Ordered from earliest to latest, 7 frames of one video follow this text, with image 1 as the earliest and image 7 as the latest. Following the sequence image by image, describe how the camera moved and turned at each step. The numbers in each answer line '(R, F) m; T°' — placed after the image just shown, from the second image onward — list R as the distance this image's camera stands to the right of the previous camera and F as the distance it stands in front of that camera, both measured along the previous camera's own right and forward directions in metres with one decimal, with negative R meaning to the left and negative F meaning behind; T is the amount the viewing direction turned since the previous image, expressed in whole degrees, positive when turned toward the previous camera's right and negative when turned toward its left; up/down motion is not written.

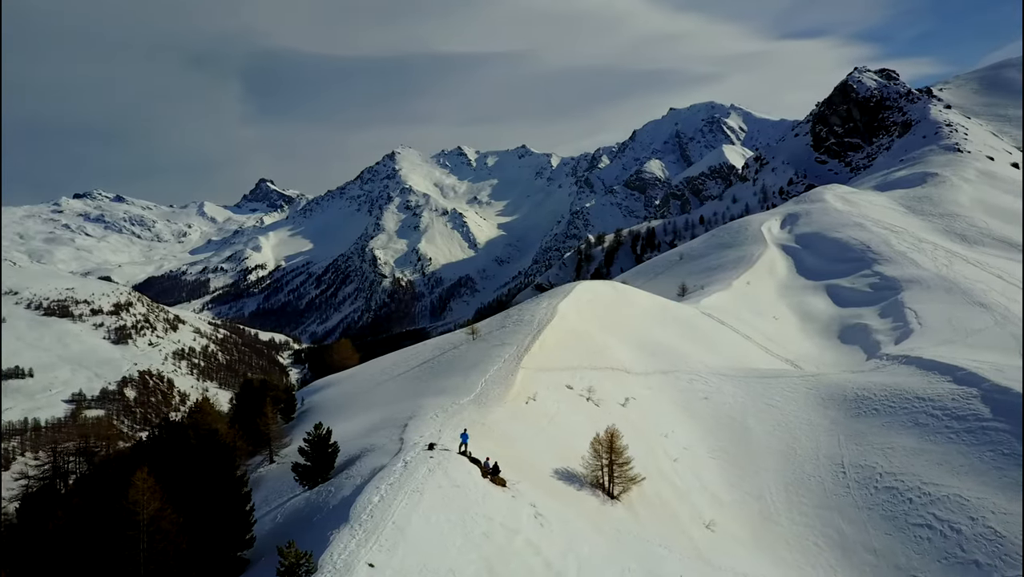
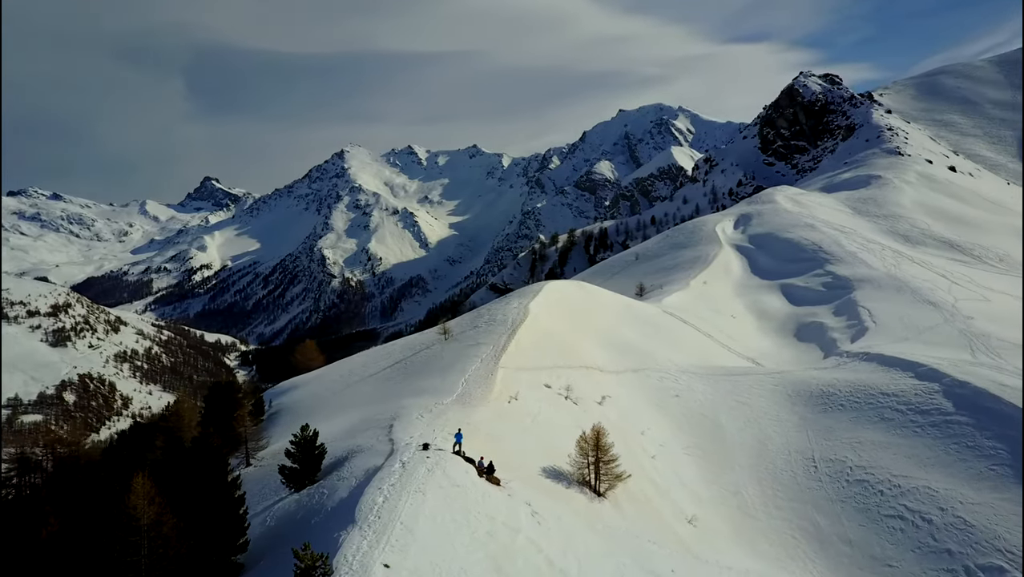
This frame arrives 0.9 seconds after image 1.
(-1.3, -0.1) m; +4°
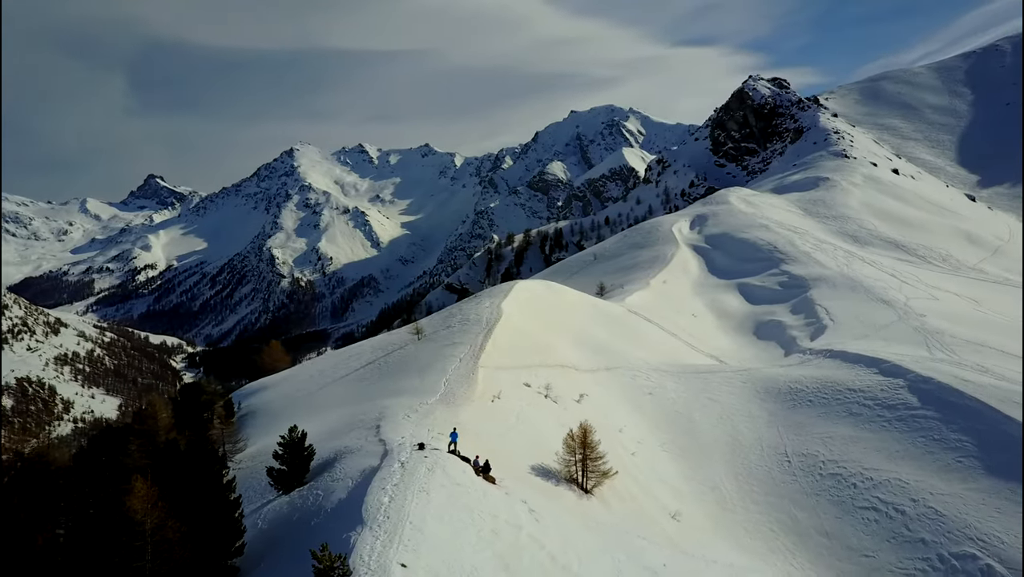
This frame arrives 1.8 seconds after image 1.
(-1.3, -0.1) m; +3°
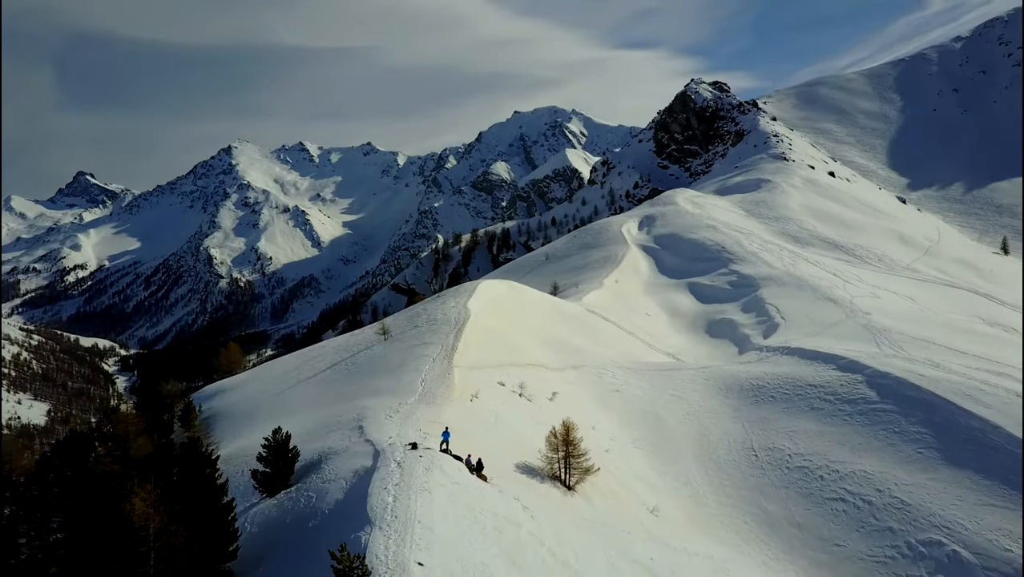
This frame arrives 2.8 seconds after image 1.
(-1.5, -0.1) m; +4°
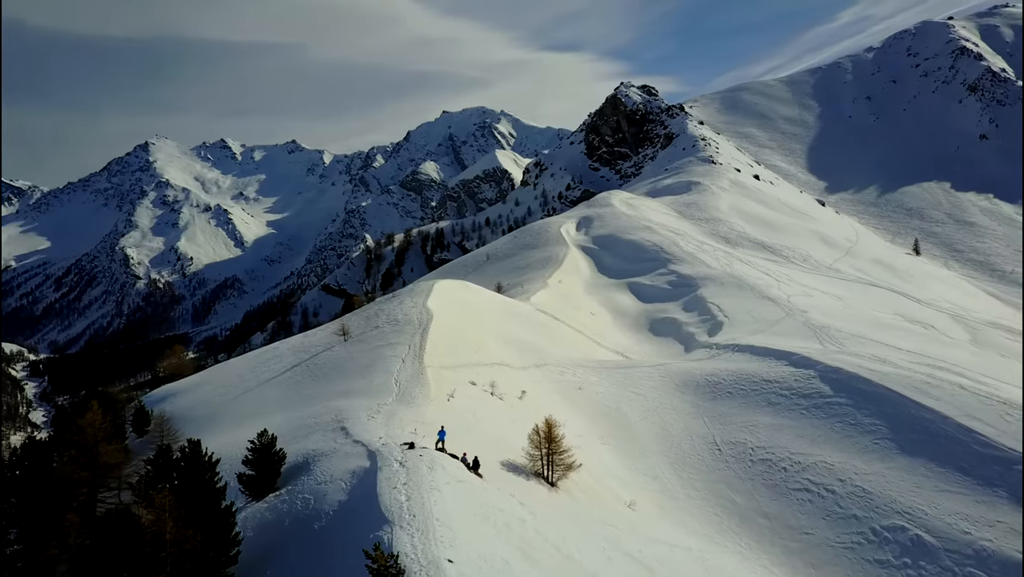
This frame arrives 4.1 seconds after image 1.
(-2.1, -0.1) m; +5°
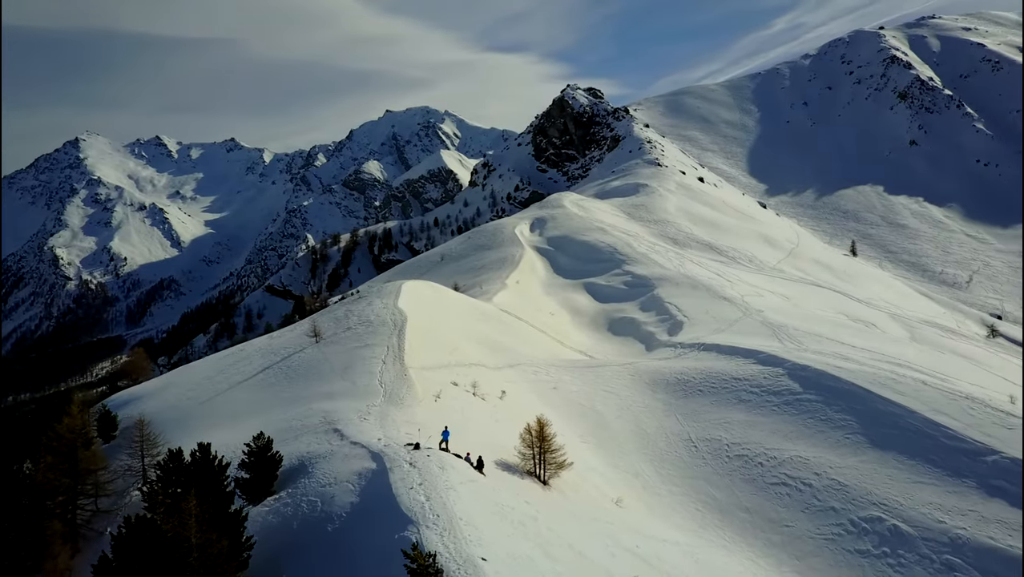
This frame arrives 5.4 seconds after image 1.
(-1.9, -0.1) m; +4°
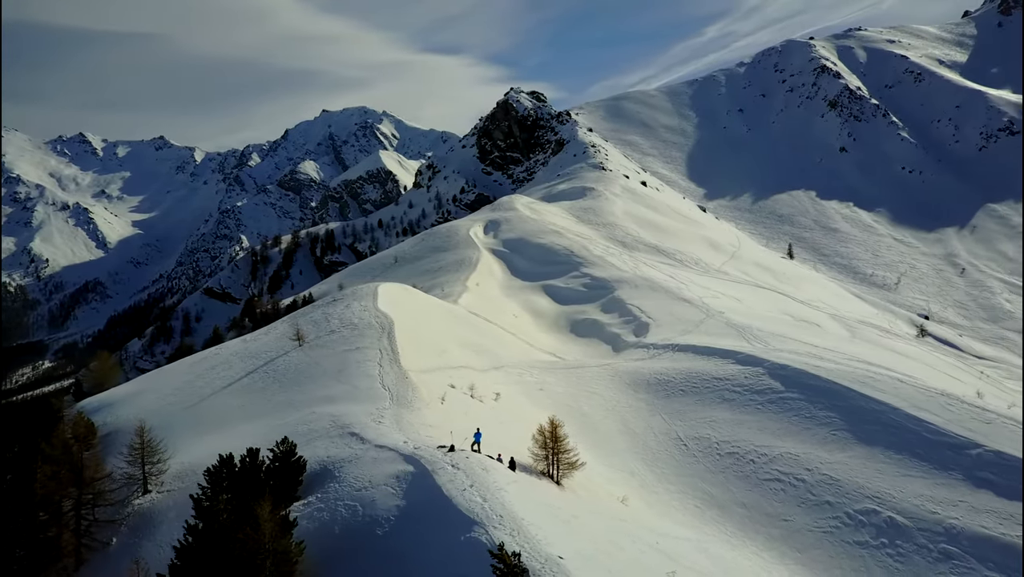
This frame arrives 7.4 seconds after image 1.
(-2.9, -0.1) m; +4°
